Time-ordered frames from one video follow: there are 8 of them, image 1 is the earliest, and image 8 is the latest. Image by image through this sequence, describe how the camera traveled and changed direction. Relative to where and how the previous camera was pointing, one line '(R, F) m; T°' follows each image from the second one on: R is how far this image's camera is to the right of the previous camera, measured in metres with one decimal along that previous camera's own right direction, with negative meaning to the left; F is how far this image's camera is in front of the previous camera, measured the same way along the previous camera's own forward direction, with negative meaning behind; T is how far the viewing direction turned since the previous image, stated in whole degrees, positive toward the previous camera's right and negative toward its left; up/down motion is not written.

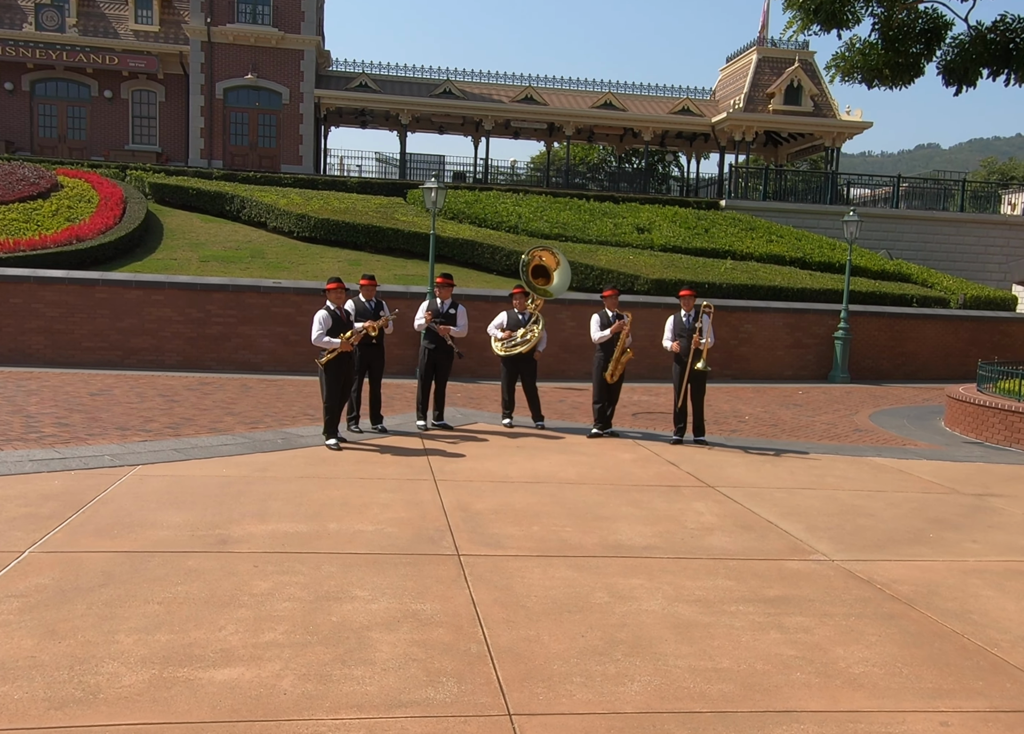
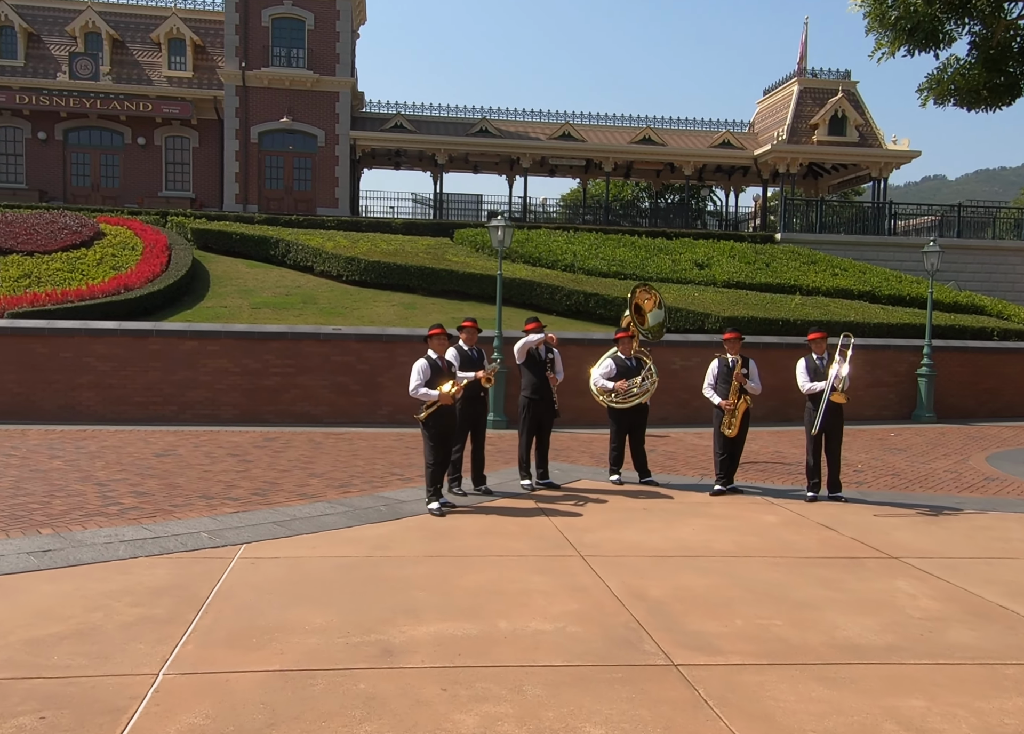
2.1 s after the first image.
(-1.0, +0.8) m; -1°
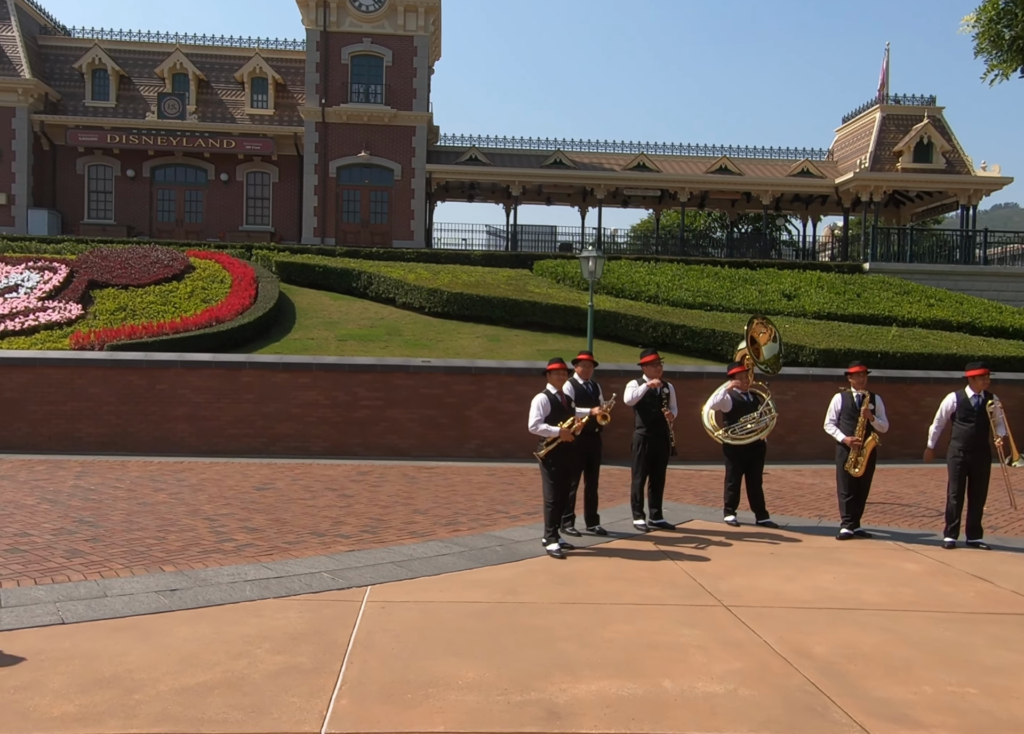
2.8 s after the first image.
(-0.5, +0.2) m; -4°
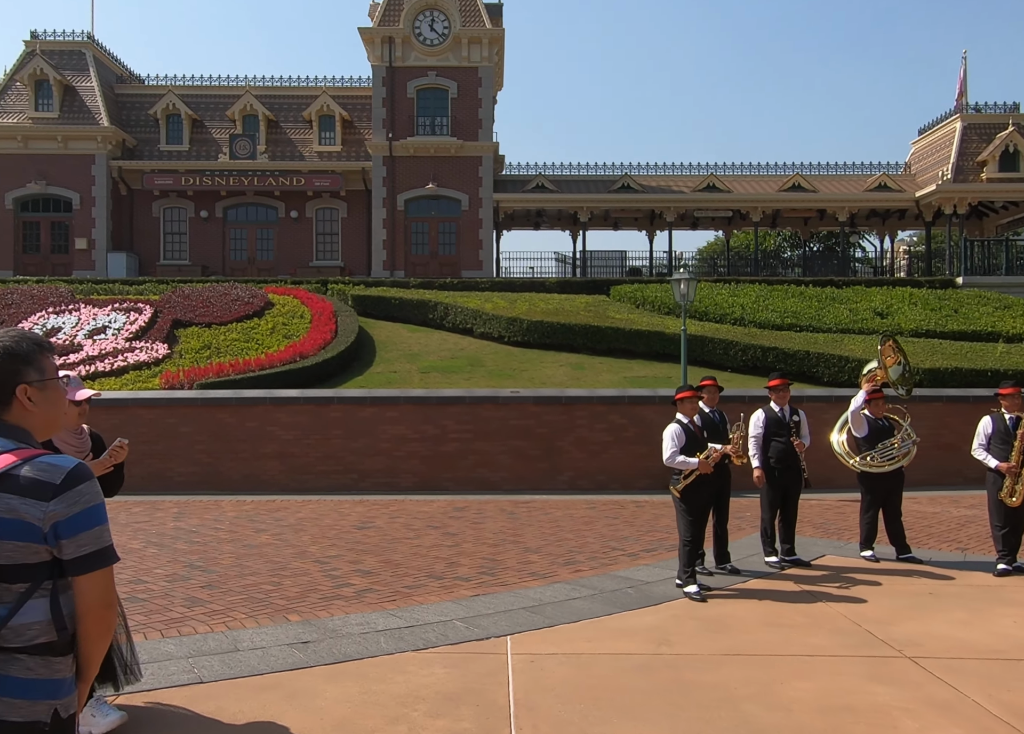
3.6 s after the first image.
(-0.5, +0.4) m; -4°
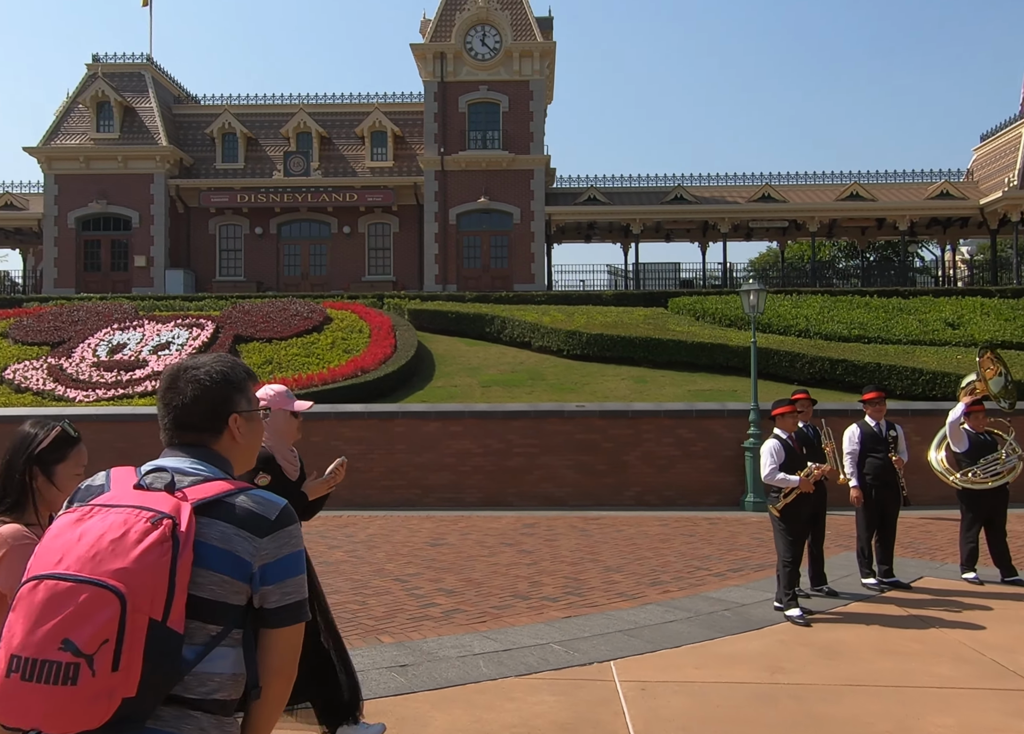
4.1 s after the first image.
(-0.4, +0.2) m; -3°
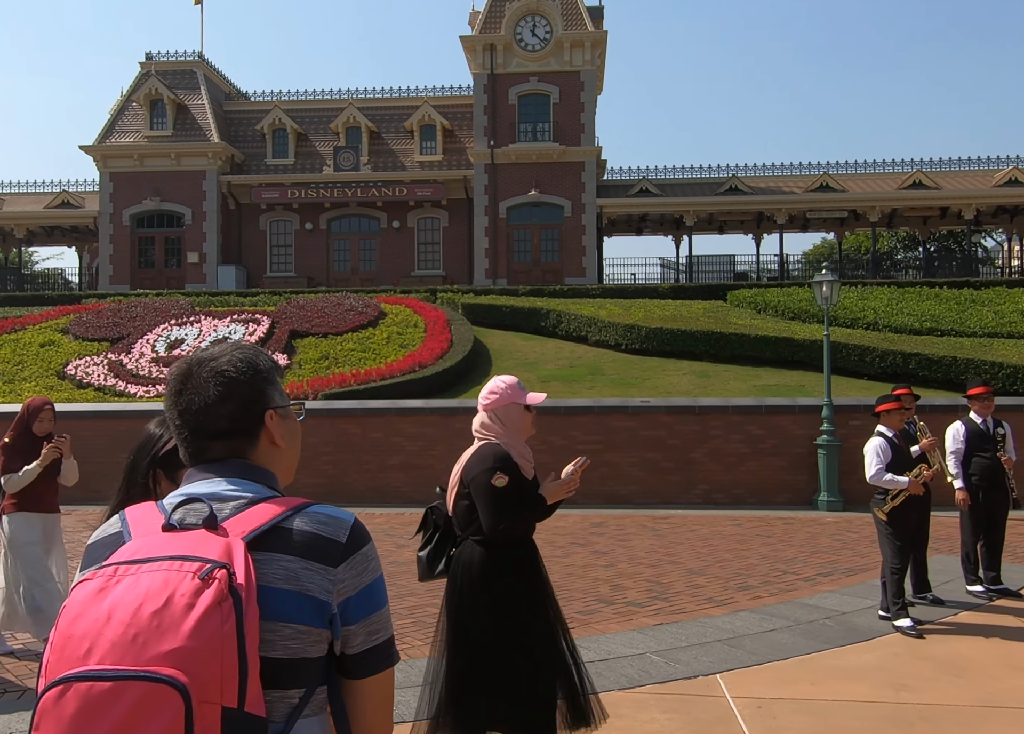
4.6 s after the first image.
(-0.3, +0.3) m; -3°
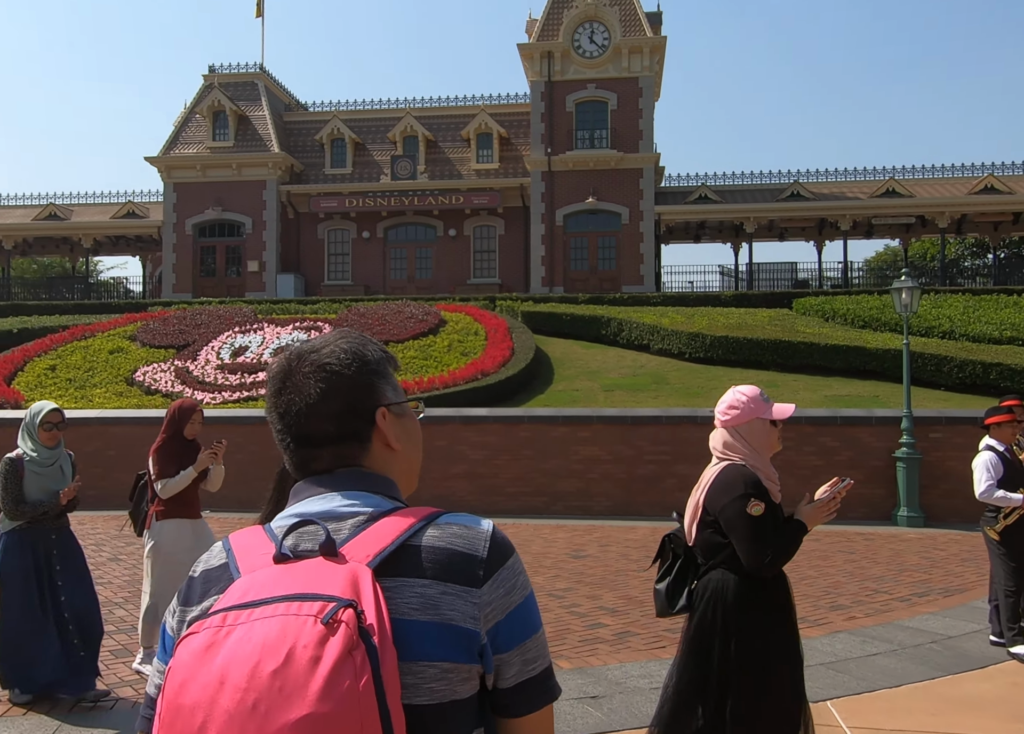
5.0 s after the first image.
(-0.3, +0.2) m; -3°
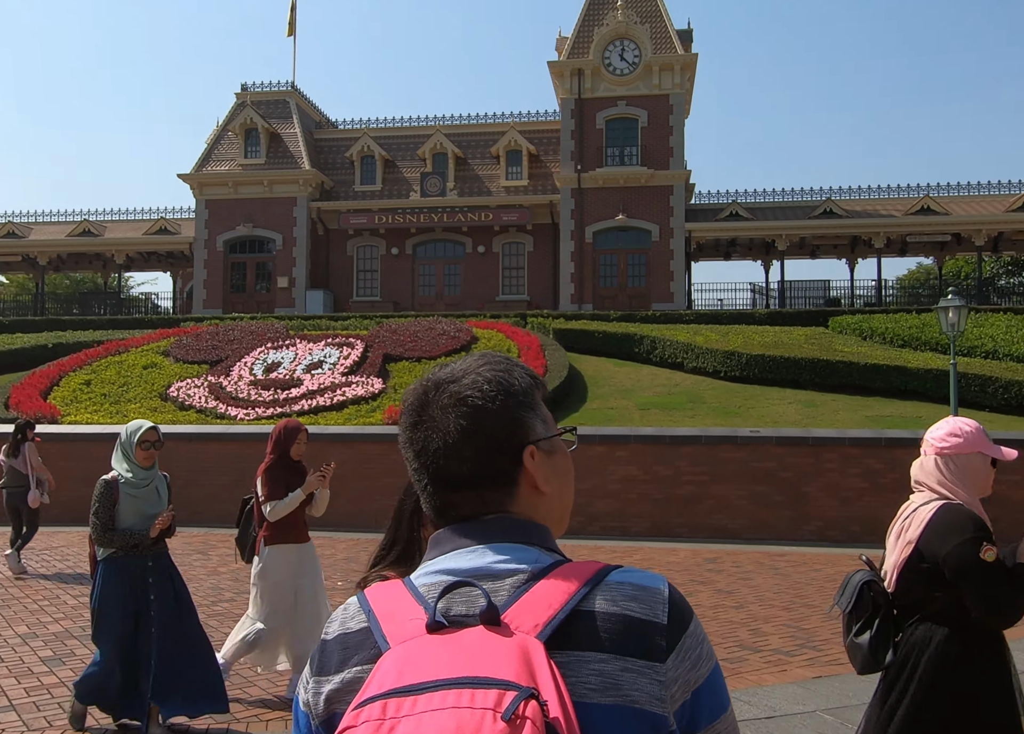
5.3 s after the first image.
(-0.2, +0.1) m; -1°
